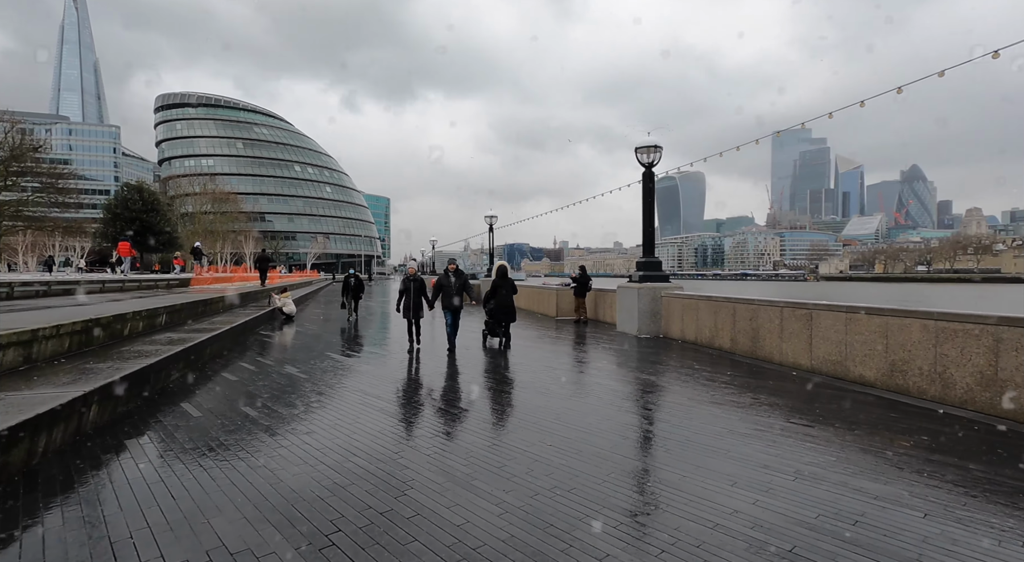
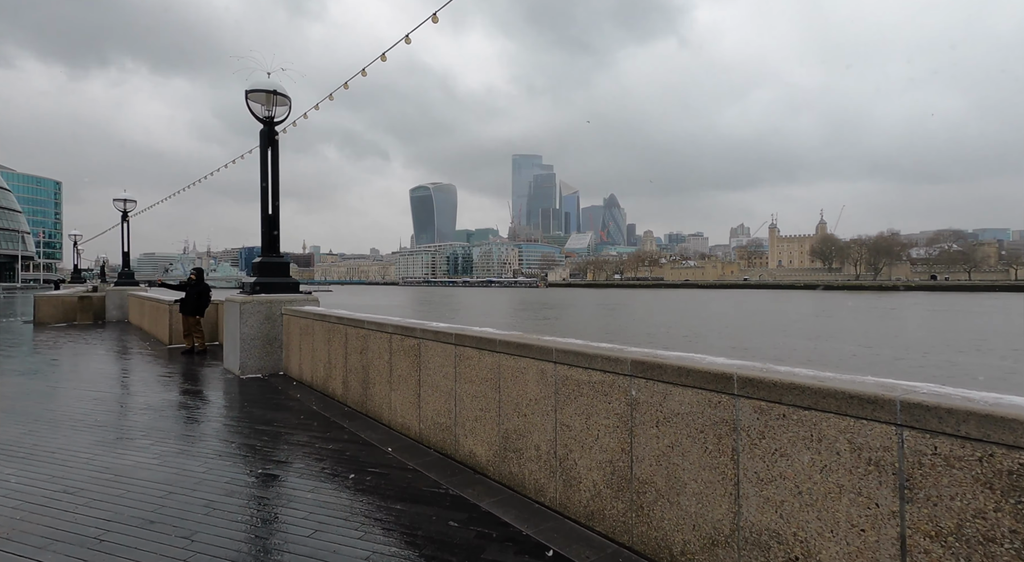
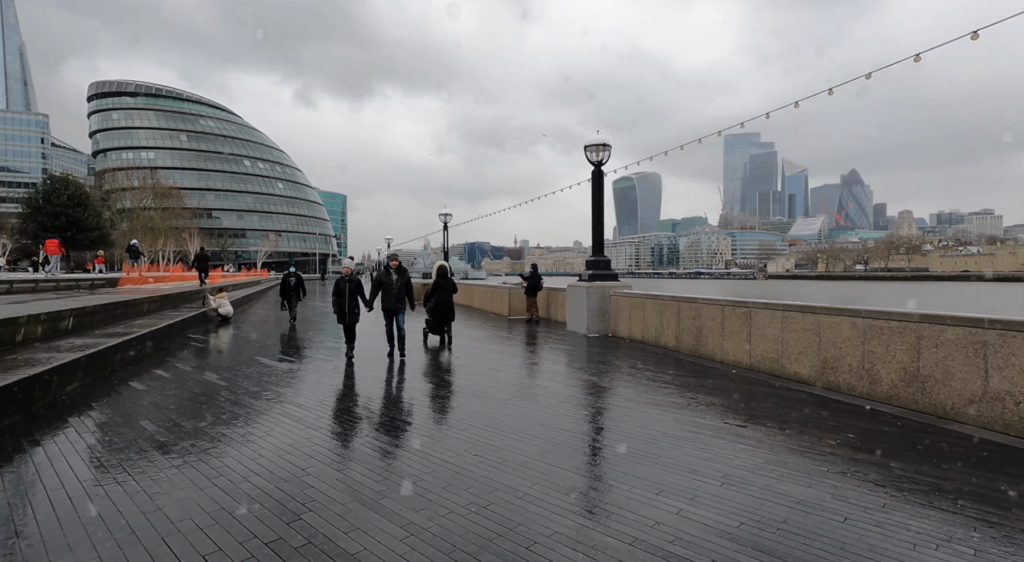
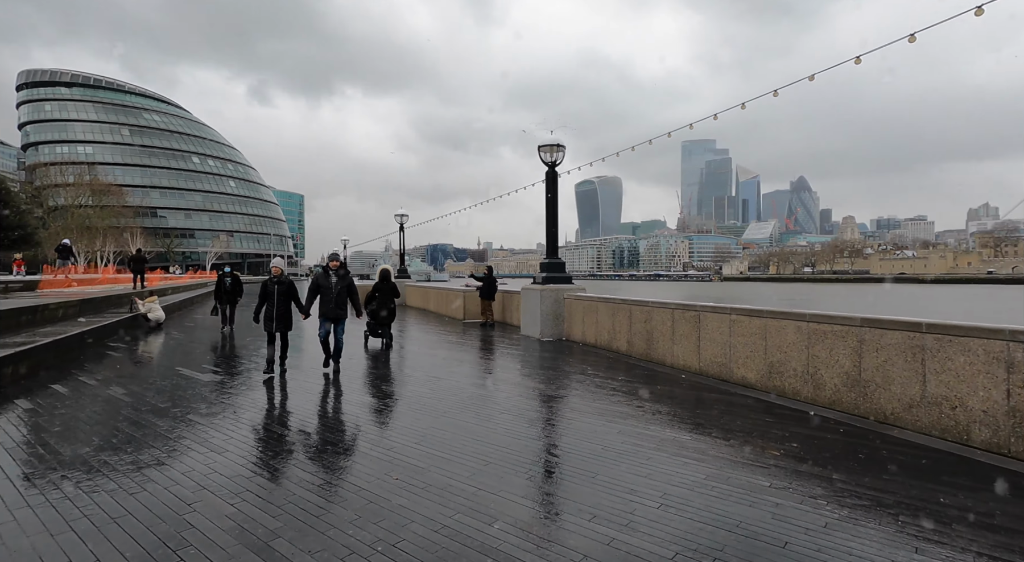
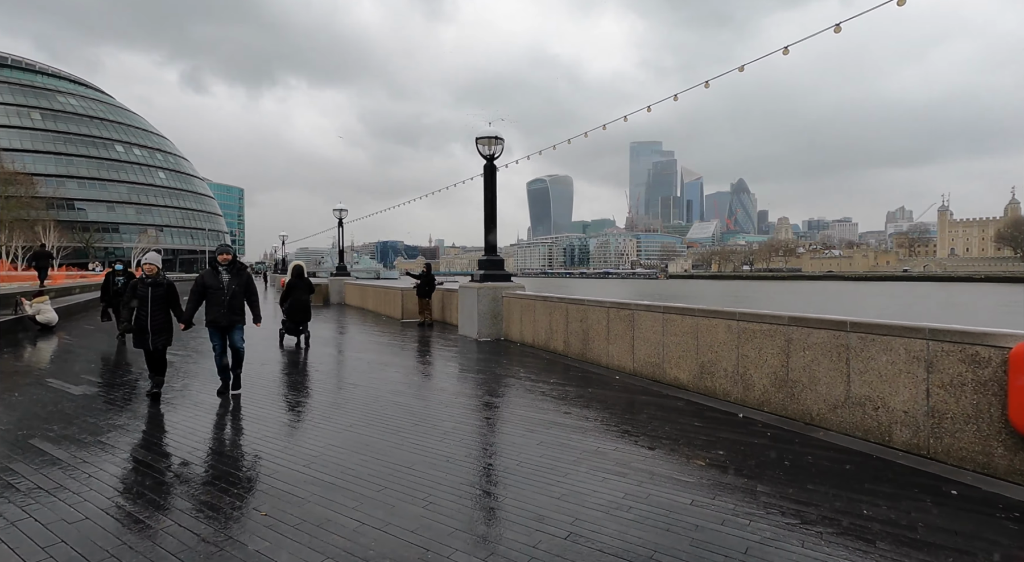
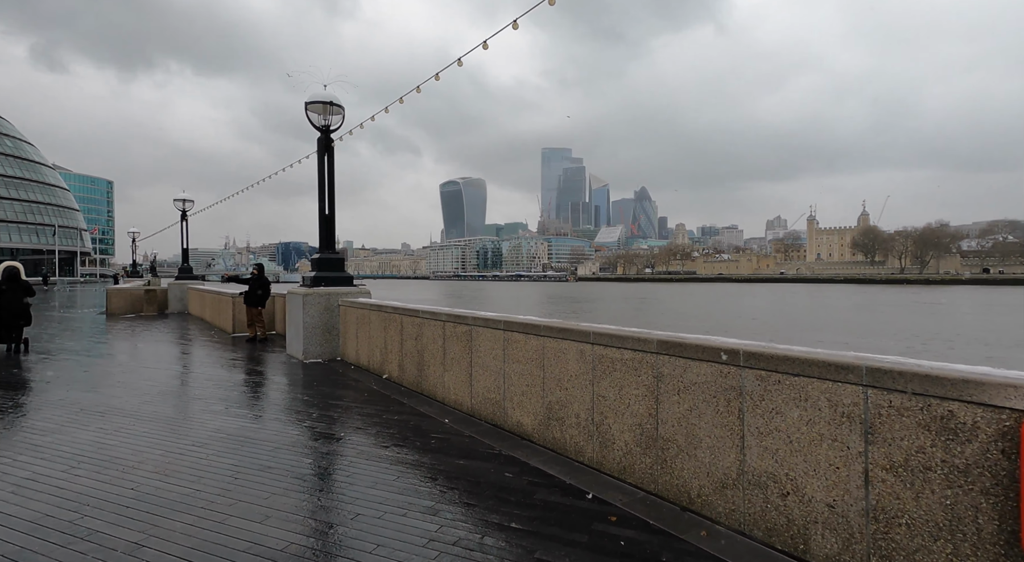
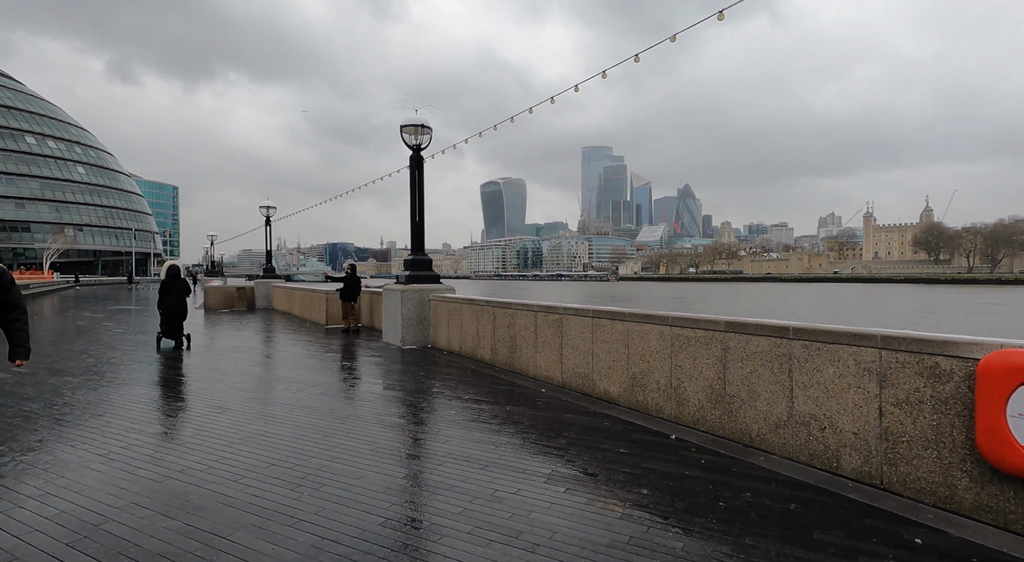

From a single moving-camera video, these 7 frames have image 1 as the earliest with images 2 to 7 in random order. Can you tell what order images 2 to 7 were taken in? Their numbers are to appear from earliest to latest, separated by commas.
3, 4, 5, 7, 6, 2
